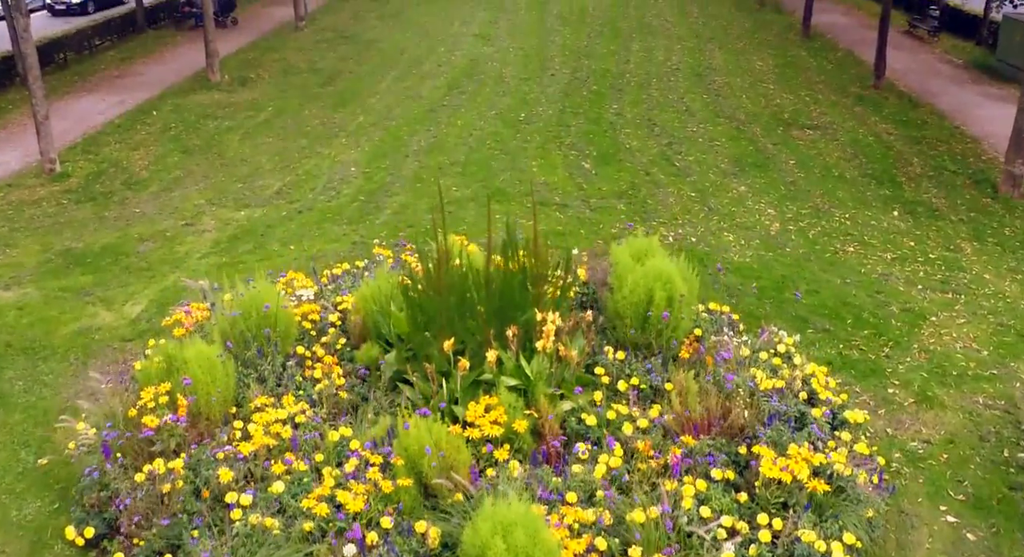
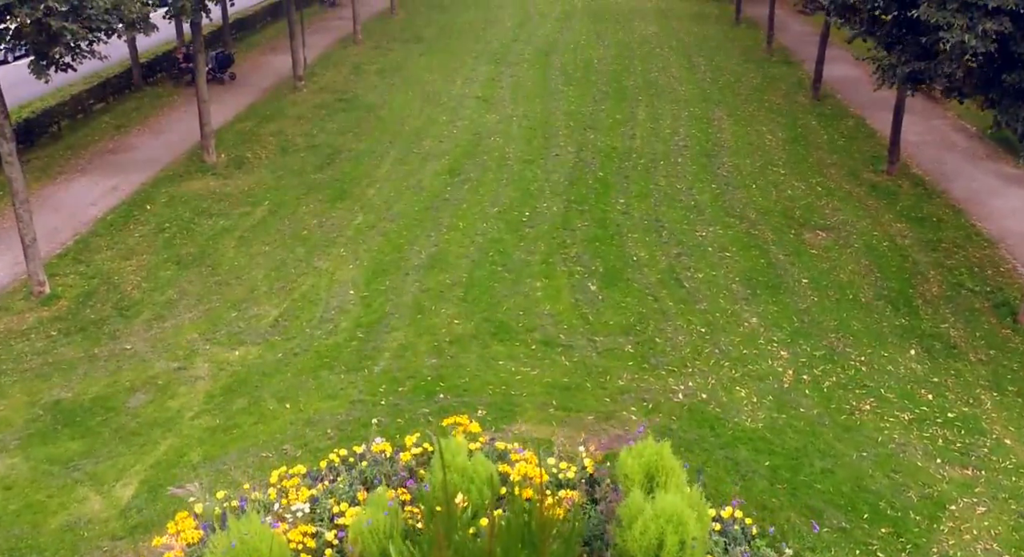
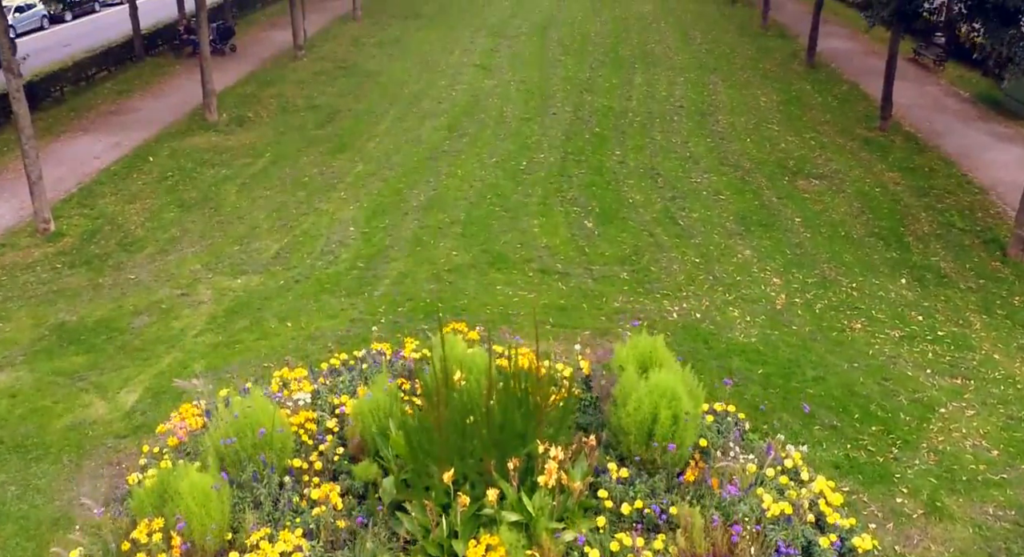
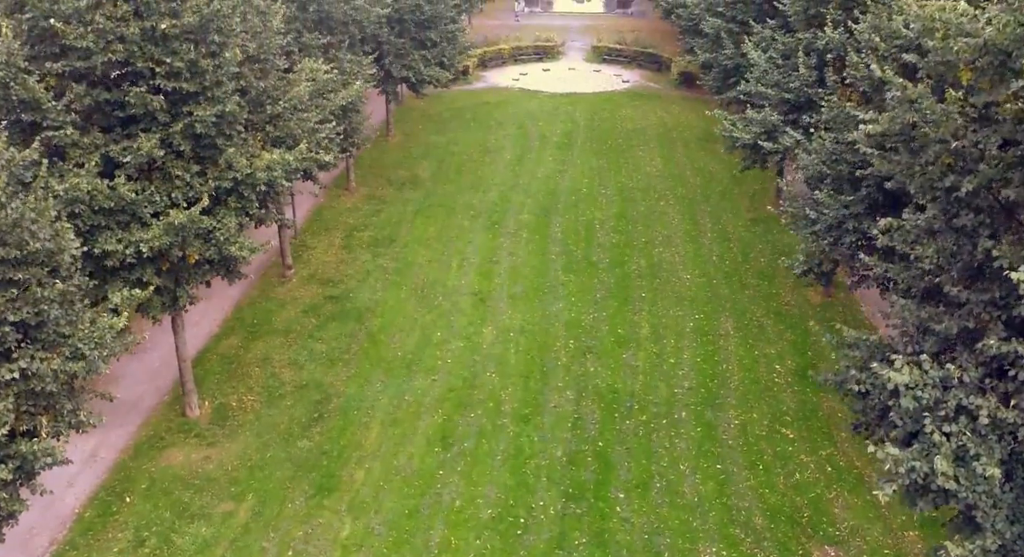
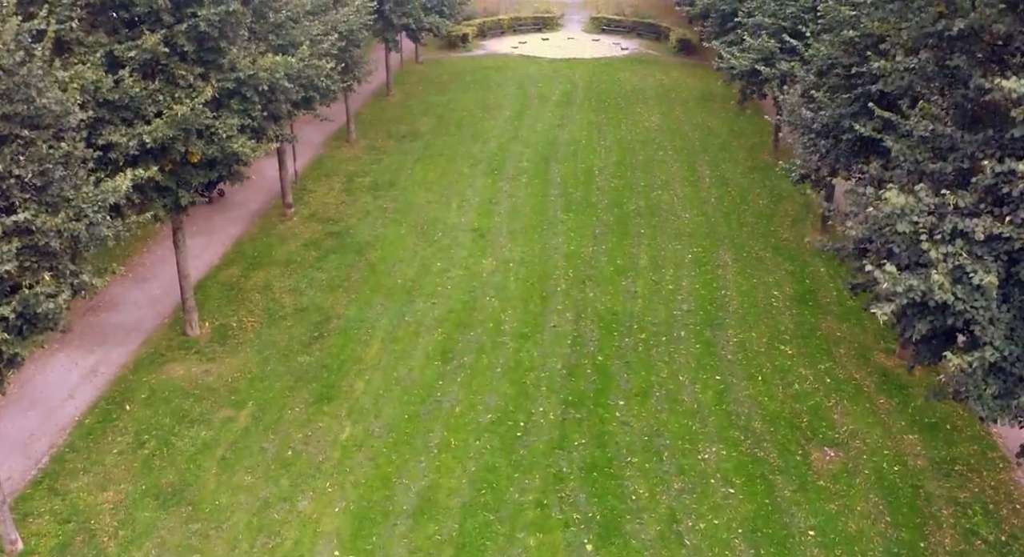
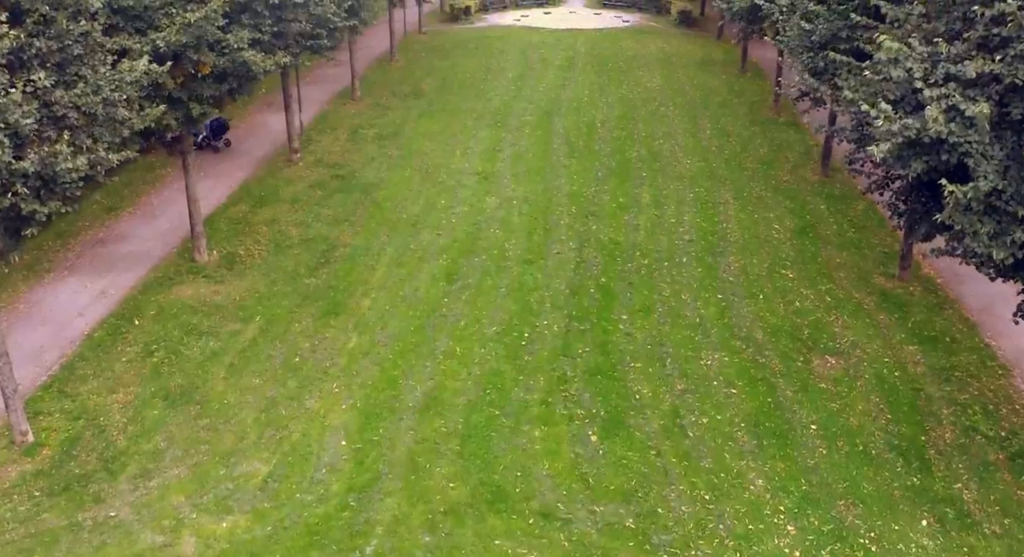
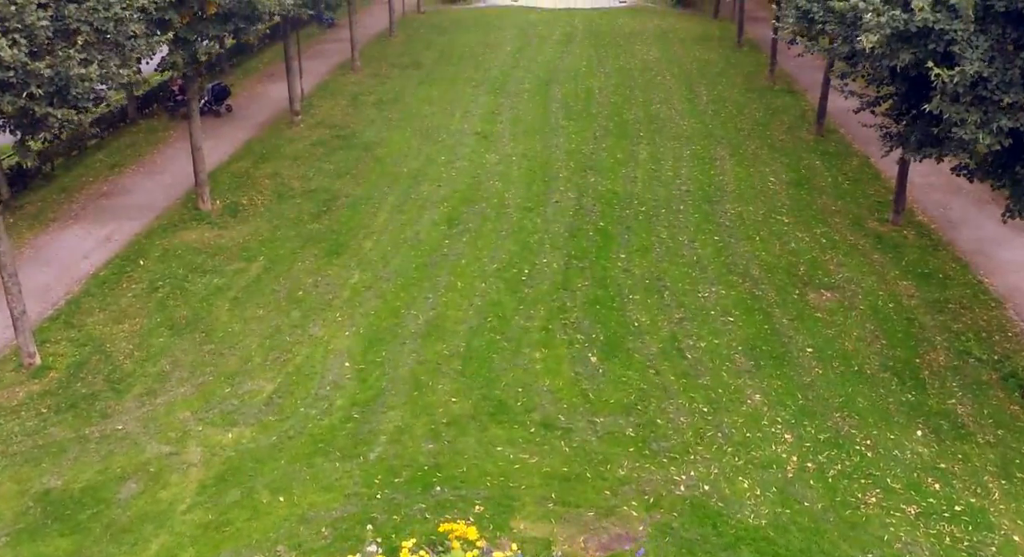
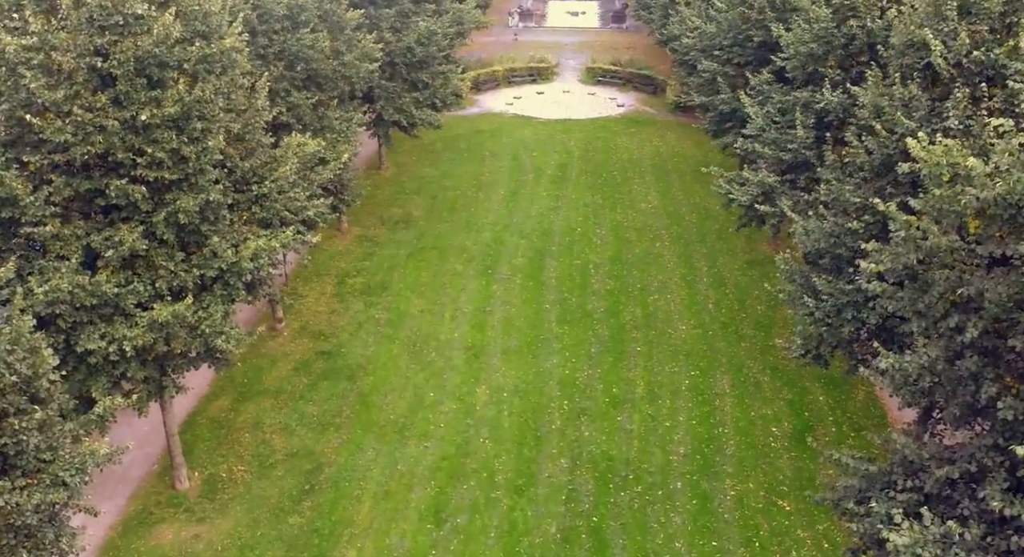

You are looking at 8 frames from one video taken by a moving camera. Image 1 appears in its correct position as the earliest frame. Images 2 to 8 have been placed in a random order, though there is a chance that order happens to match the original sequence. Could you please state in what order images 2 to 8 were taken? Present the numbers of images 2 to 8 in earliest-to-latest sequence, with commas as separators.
3, 2, 7, 6, 5, 4, 8
